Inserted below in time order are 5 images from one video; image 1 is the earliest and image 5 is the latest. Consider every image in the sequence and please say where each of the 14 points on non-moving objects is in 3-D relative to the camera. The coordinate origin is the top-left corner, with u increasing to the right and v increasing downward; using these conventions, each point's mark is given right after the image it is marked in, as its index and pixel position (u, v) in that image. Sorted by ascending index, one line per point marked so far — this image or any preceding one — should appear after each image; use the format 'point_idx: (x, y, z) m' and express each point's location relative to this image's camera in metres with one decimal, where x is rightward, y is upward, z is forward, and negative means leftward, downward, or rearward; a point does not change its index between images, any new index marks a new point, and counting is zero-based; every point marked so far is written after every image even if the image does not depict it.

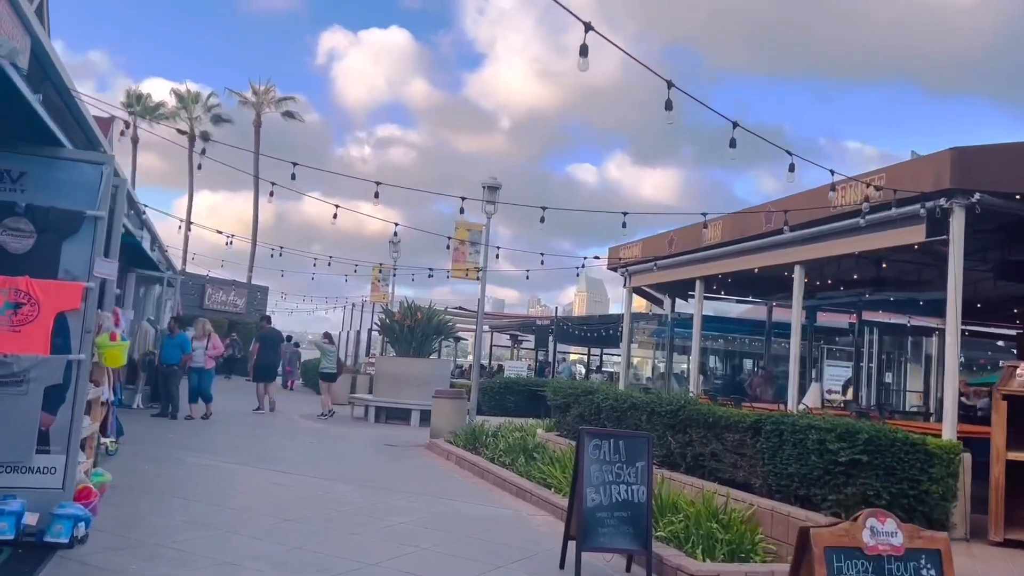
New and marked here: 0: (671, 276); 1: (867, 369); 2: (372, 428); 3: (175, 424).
0: (+2.3, +0.2, +12.4) m
1: (+6.7, -1.5, +16.3) m
2: (-2.8, -2.8, +17.2) m
3: (-5.5, -2.3, +14.3) m
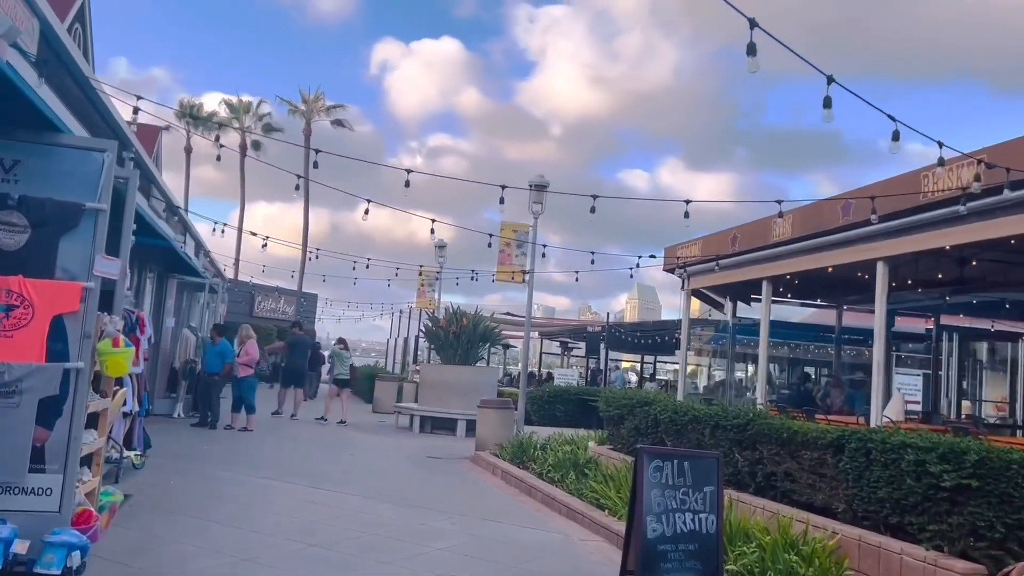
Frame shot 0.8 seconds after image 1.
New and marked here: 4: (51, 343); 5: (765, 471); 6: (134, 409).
0: (+2.9, +0.1, +11.5) m
1: (+7.6, -1.6, +15.0) m
2: (-1.8, -2.9, +16.5) m
3: (-4.8, -2.4, +13.8) m
4: (-2.9, -0.4, +5.5) m
5: (+2.3, -1.7, +8.0) m
6: (-4.0, -1.3, +9.2) m
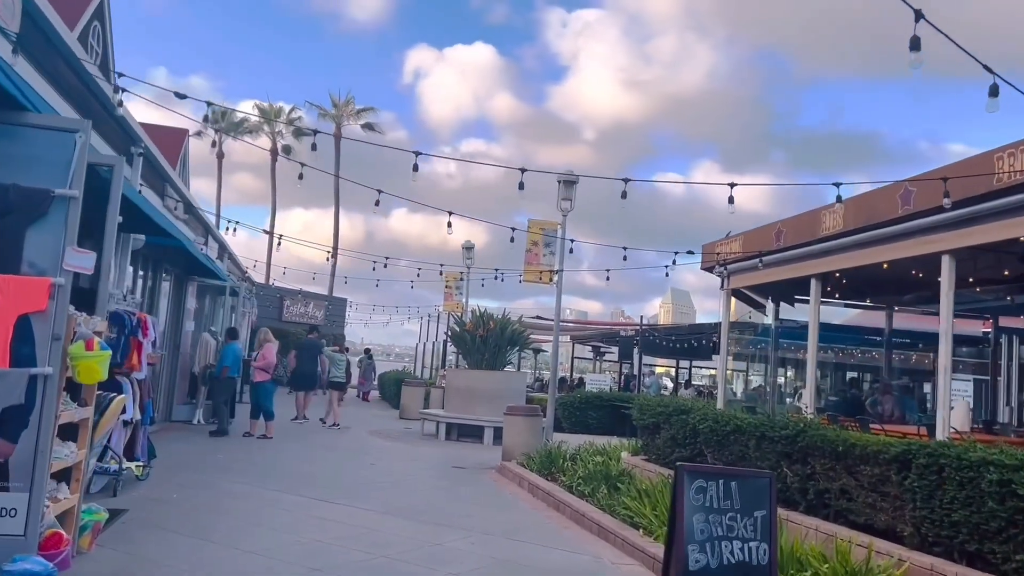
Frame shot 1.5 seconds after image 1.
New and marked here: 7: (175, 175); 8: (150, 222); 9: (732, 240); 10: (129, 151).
0: (+3.3, +0.2, +10.7) m
1: (+8.0, -1.6, +14.1) m
2: (-1.3, -2.9, +15.9) m
3: (-4.3, -2.4, +13.2) m
4: (-2.8, -0.3, +4.9) m
5: (+2.6, -1.7, +7.2) m
6: (-3.8, -1.3, +8.6) m
7: (-5.2, +1.7, +13.3) m
8: (-4.4, +0.8, +10.5) m
9: (+3.0, +0.6, +11.7) m
10: (-4.8, +1.7, +10.9) m
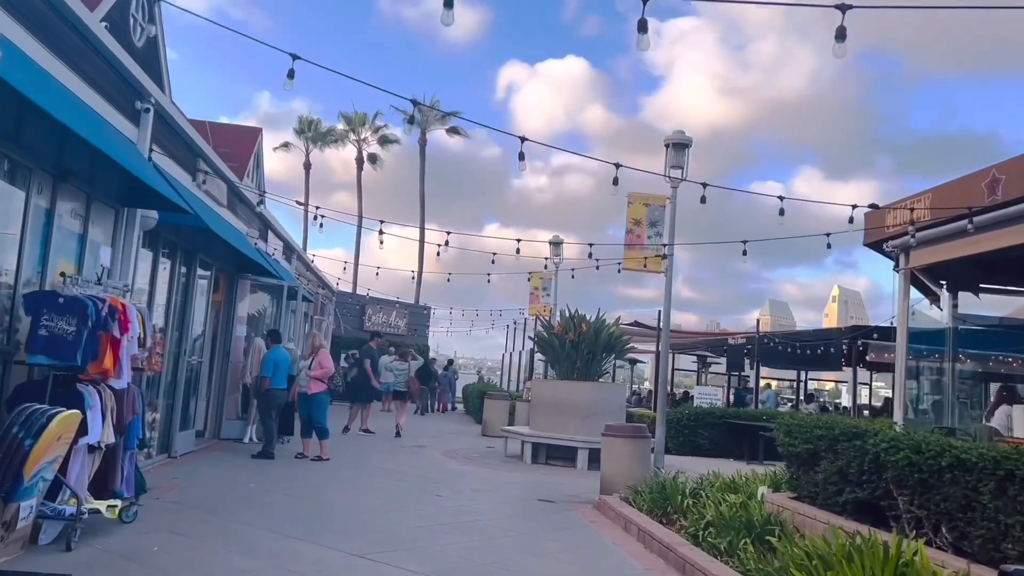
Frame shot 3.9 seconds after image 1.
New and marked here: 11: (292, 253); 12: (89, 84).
0: (+4.2, +0.4, +7.8) m
1: (+9.3, -1.3, +10.6) m
2: (+0.3, -2.8, +13.4) m
3: (-3.1, -2.3, +11.1) m
4: (-2.5, -0.1, +2.7) m
5: (+3.1, -1.4, +4.3) m
6: (-3.0, -1.1, +6.4) m
7: (-3.9, +1.8, +11.3) m
8: (-3.5, +0.9, +8.4) m
9: (+4.0, +0.8, +8.8) m
10: (-3.9, +1.8, +8.8) m
11: (-4.9, +0.8, +19.4) m
12: (-4.0, +1.9, +8.1) m
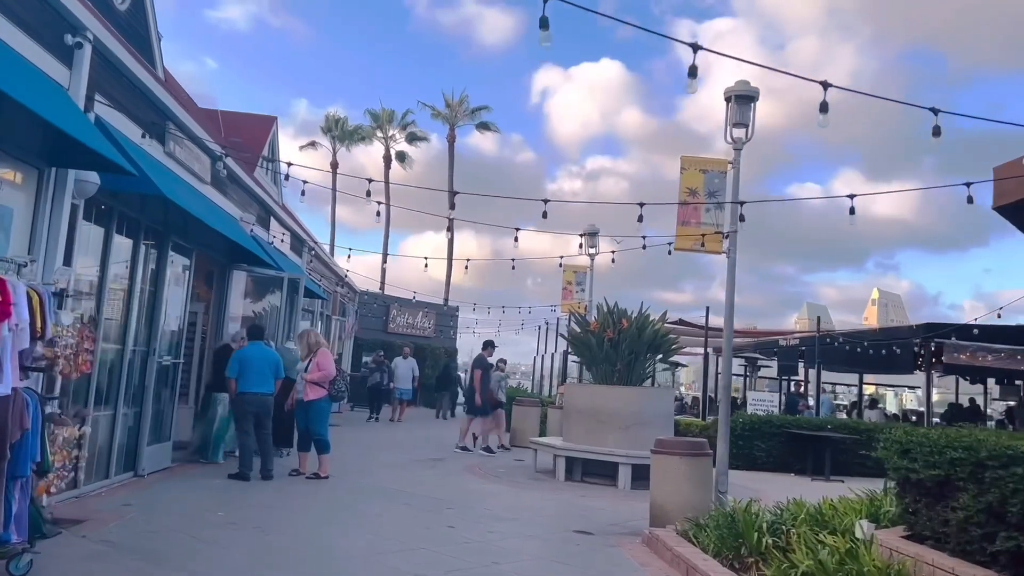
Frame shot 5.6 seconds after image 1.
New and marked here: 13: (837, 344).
0: (+4.4, +0.6, +5.7) m
1: (+9.6, -1.1, +8.3) m
2: (+0.7, -2.7, +11.5) m
3: (-2.7, -2.2, +9.3) m
4: (-2.5, +0.1, +0.9) m
5: (+3.2, -1.2, +2.3) m
6: (-2.9, -1.0, +4.6) m
7: (-3.6, +2.0, +9.5) m
8: (-3.3, +1.1, +6.6) m
9: (+4.2, +1.0, +6.8) m
10: (-3.7, +2.0, +7.1) m
11: (-4.3, +0.9, +17.7) m
12: (-3.8, +2.1, +6.4) m
13: (+7.2, -1.3, +19.2) m
